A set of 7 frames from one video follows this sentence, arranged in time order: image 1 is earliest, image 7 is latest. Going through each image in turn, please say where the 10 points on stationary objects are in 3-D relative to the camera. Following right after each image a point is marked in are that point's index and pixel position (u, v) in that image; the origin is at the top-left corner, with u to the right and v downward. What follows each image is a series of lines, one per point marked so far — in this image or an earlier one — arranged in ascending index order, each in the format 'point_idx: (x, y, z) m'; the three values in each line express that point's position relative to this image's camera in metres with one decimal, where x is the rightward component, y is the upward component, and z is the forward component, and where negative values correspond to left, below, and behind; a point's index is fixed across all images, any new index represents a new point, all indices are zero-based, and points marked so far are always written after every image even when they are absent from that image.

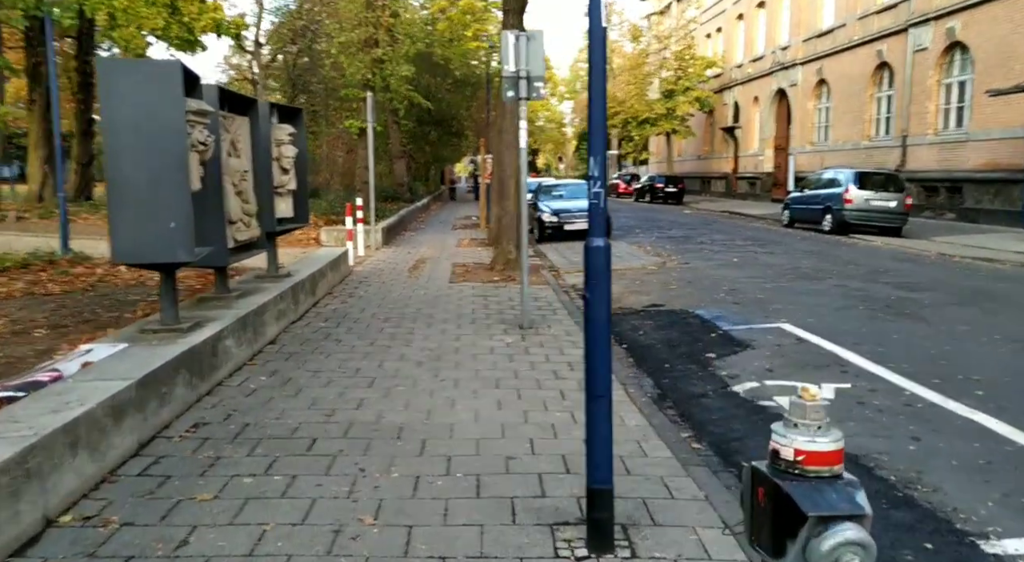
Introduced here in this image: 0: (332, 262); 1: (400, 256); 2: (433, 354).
0: (-2.6, +0.2, +11.1) m
1: (-2.3, +0.5, +15.6) m
2: (-0.7, -0.7, +7.0) m
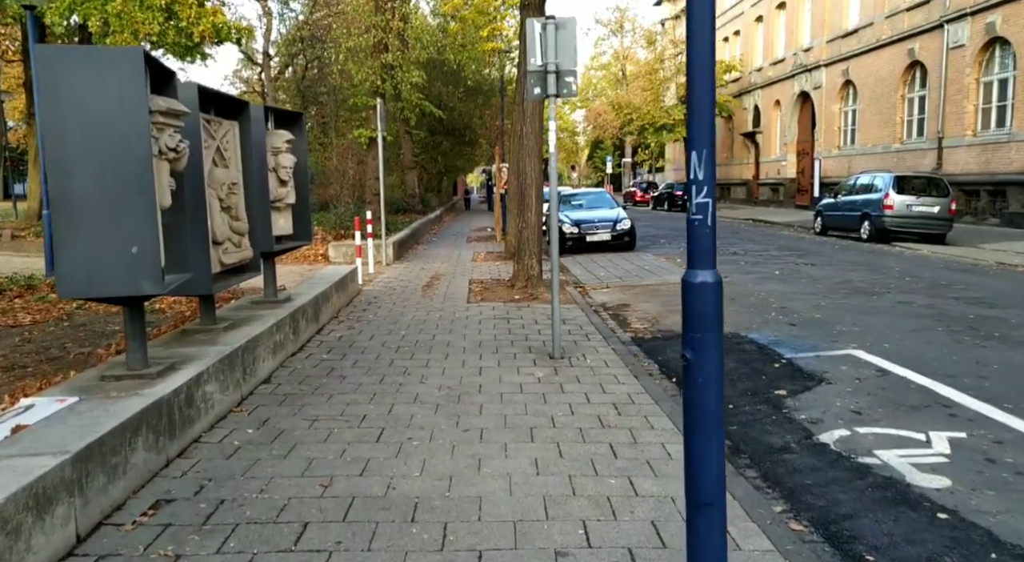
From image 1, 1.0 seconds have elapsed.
0: (-2.3, 0.0, +10.1) m
1: (-1.9, +0.2, +14.6) m
2: (-0.5, -0.9, +6.0) m
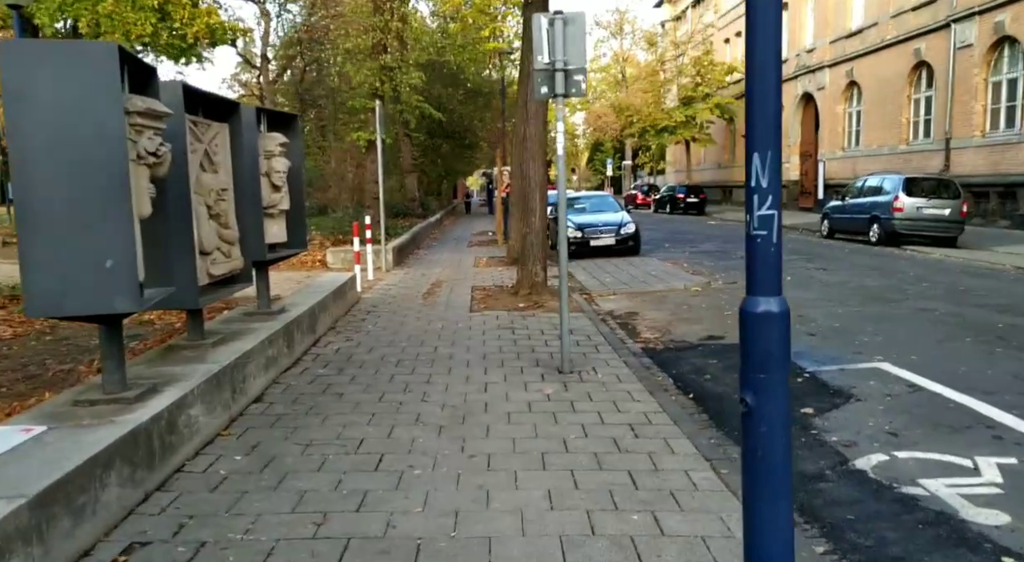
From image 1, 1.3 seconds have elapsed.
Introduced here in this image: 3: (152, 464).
0: (-2.2, -0.1, +9.7) m
1: (-1.8, 0.0, +14.2) m
2: (-0.4, -1.0, +5.6) m
3: (-1.9, -1.0, +4.1) m
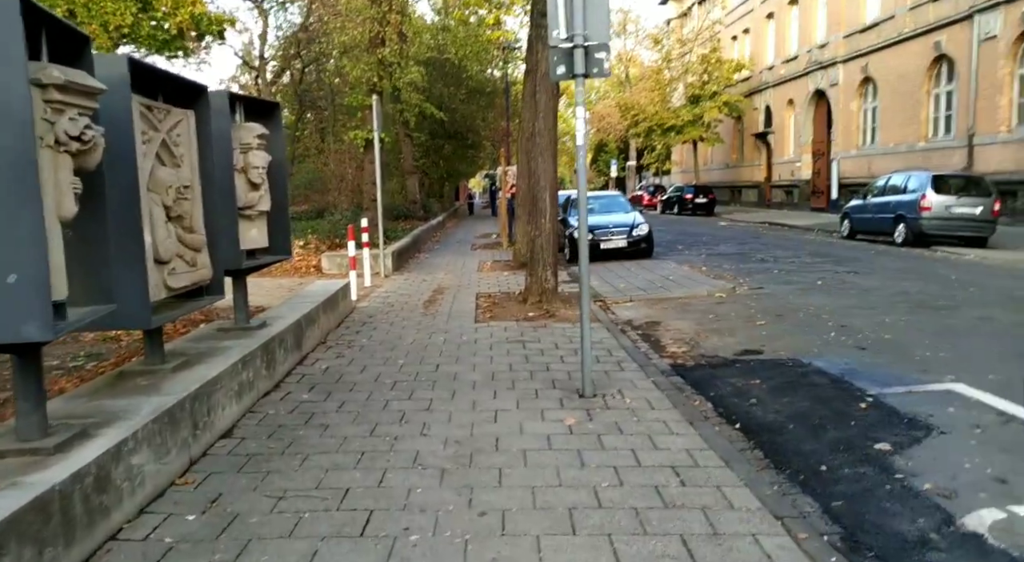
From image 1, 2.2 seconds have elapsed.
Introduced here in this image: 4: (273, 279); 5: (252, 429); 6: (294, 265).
0: (-2.1, -0.2, +8.7) m
1: (-1.7, -0.1, +13.3) m
2: (-0.3, -1.1, +4.7) m
3: (-1.8, -1.1, +3.2) m
4: (-4.2, 0.0, +13.5) m
5: (-1.8, -1.0, +5.2) m
6: (-4.3, +0.3, +15.2) m
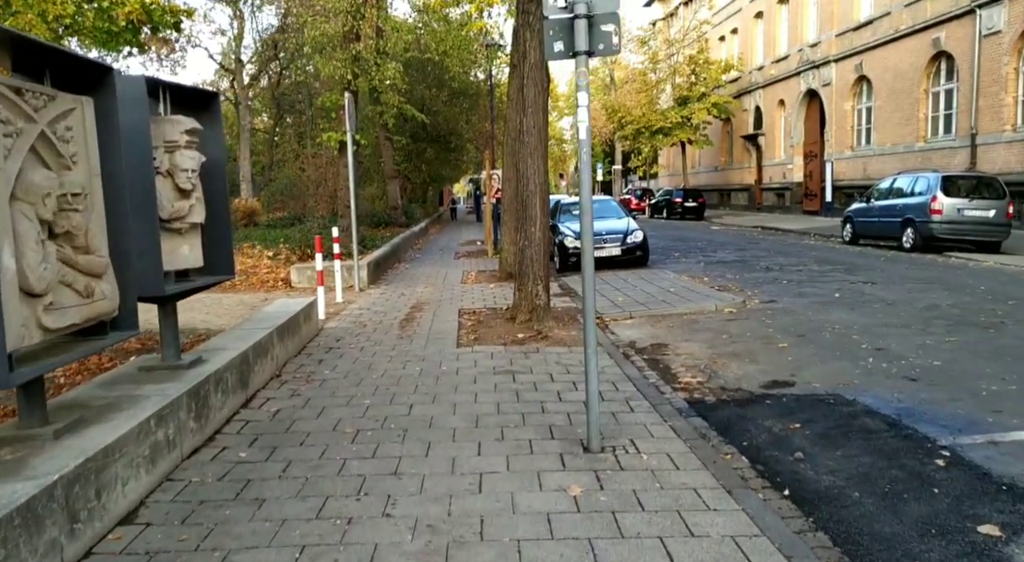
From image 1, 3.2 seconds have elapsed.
0: (-2.2, -0.5, +7.5) m
1: (-1.9, -0.3, +12.1) m
2: (-0.4, -1.2, +3.5) m
3: (-1.9, -1.2, +2.0) m
4: (-4.4, -0.2, +12.2) m
5: (-1.8, -1.2, +4.0) m
6: (-4.6, +0.1, +14.0) m
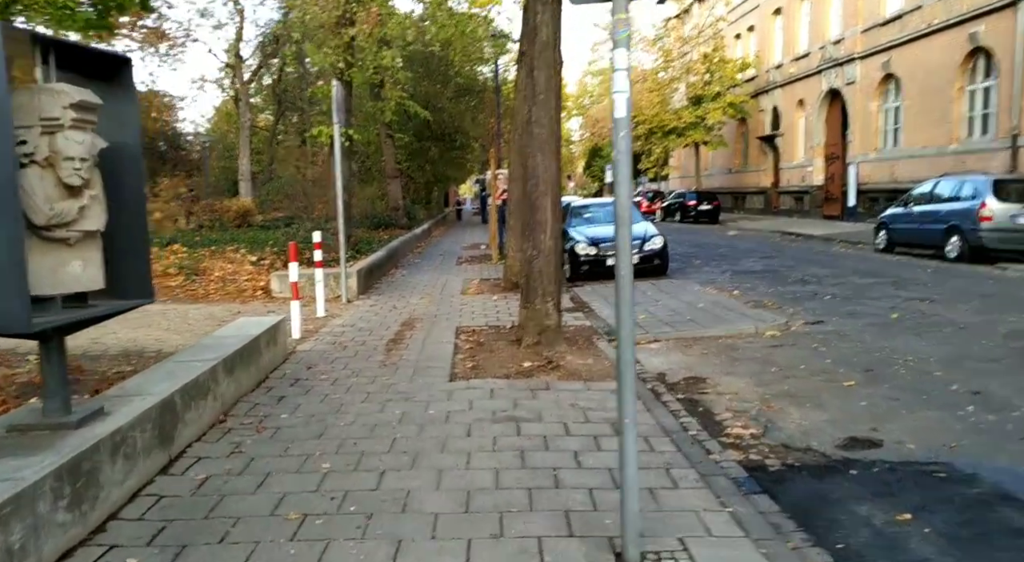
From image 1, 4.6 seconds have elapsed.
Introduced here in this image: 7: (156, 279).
0: (-2.2, -0.6, +6.1) m
1: (-1.8, -0.5, +10.7) m
2: (-0.4, -1.4, +2.1) m
3: (-1.9, -1.4, +0.6) m
4: (-4.3, -0.4, +10.8) m
5: (-1.8, -1.3, +2.6) m
6: (-4.5, -0.1, +12.6) m
7: (-6.1, 0.0, +13.2) m
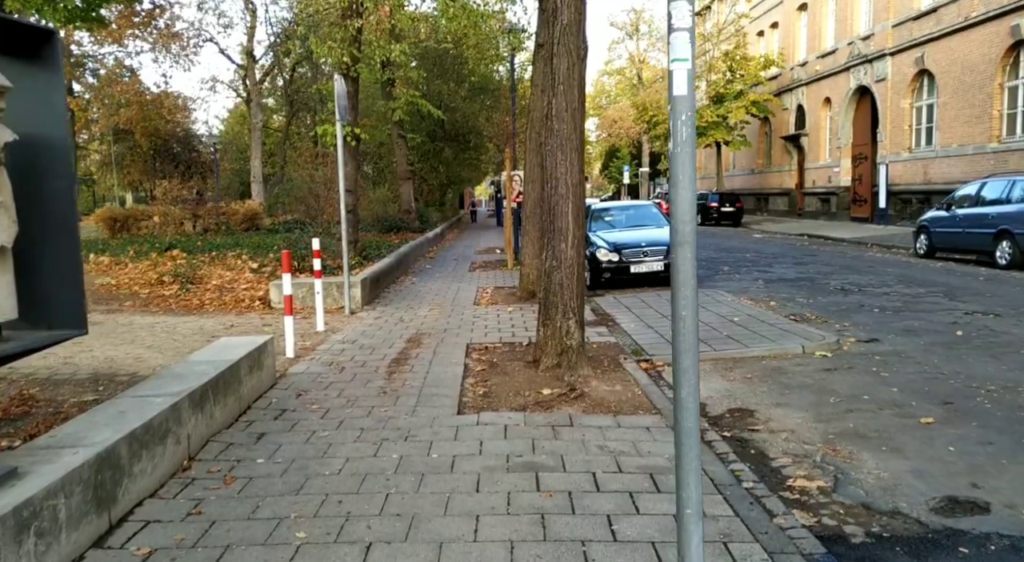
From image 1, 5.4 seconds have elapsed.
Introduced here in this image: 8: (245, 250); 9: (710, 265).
0: (-2.1, -0.7, +5.3) m
1: (-1.6, -0.6, +9.8) m
2: (-0.3, -1.5, +1.2) m
3: (-1.9, -1.5, -0.3) m
4: (-4.1, -0.5, +10.0) m
5: (-1.8, -1.5, +1.7) m
6: (-4.2, -0.2, +11.7) m
7: (-5.9, -0.1, +12.4) m
8: (-5.7, +0.7, +16.2) m
9: (+4.2, +0.3, +16.2) m
